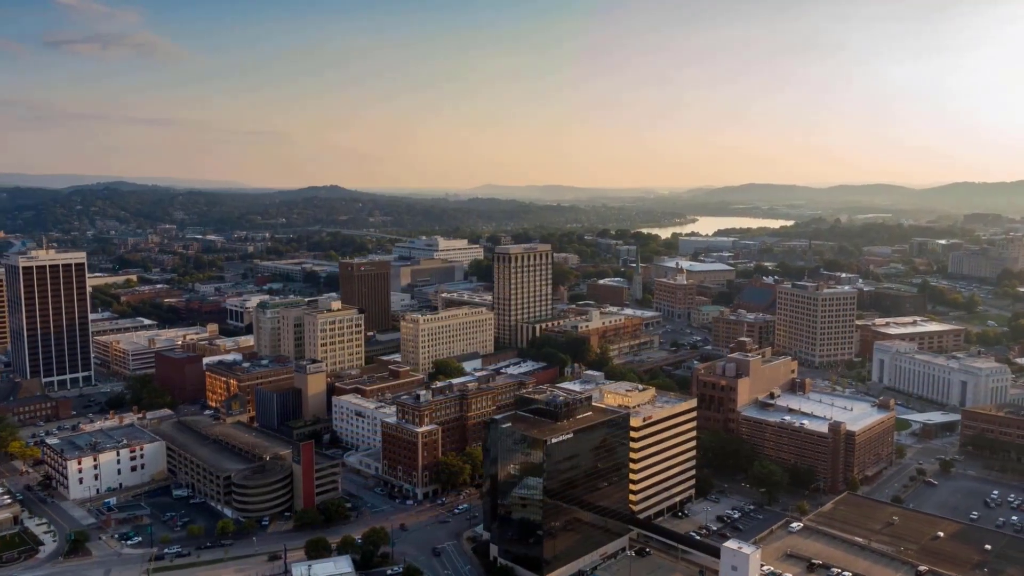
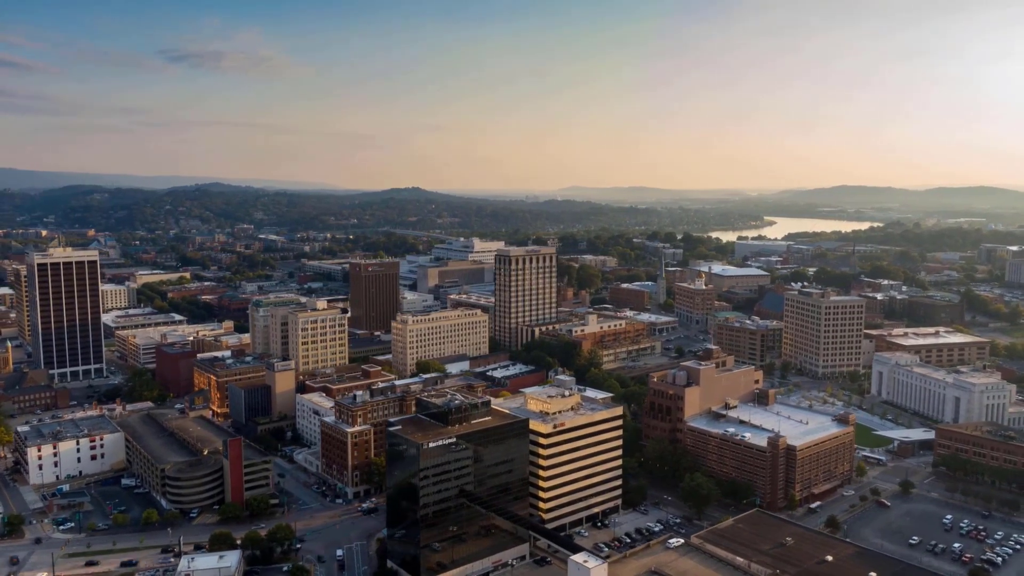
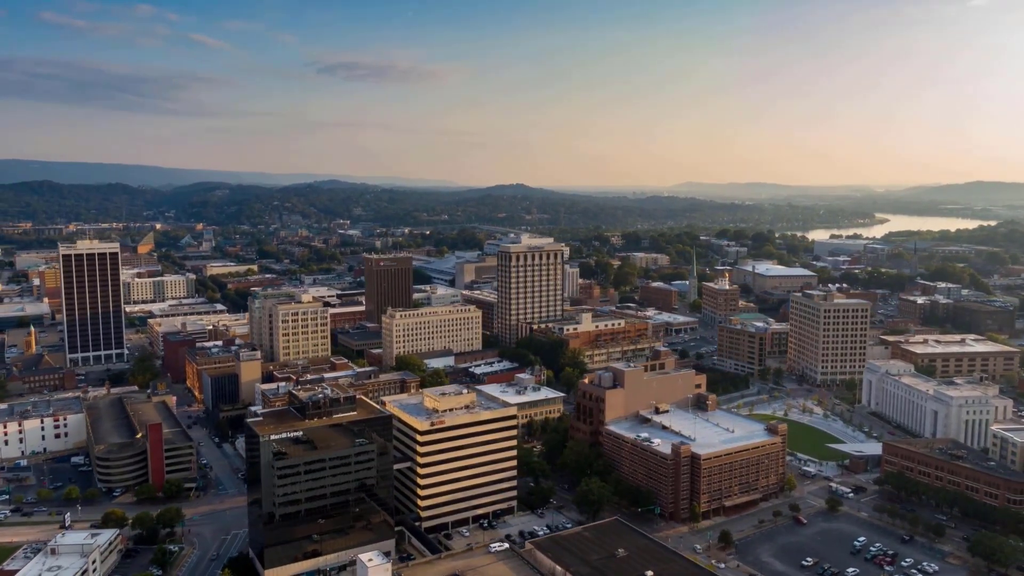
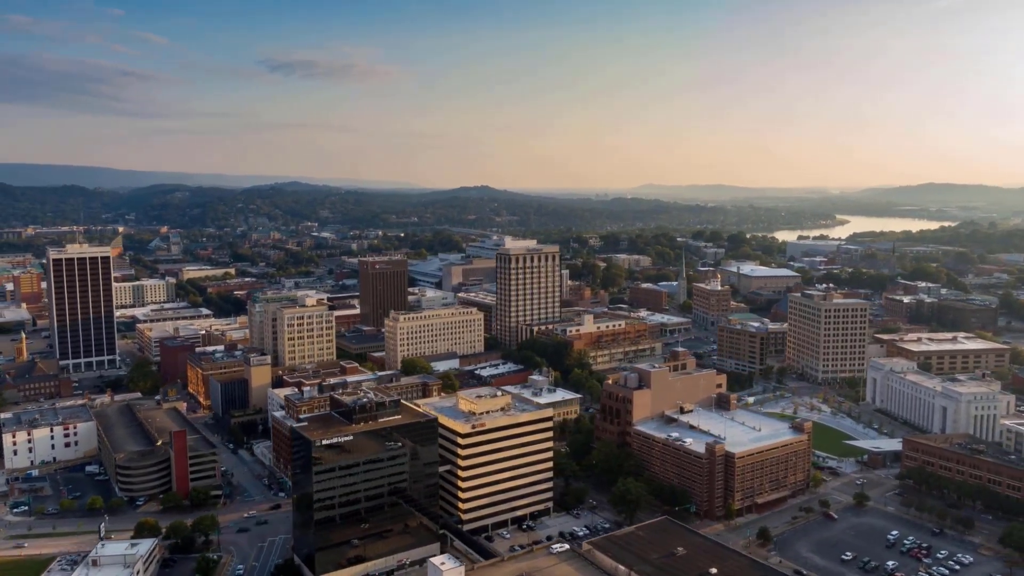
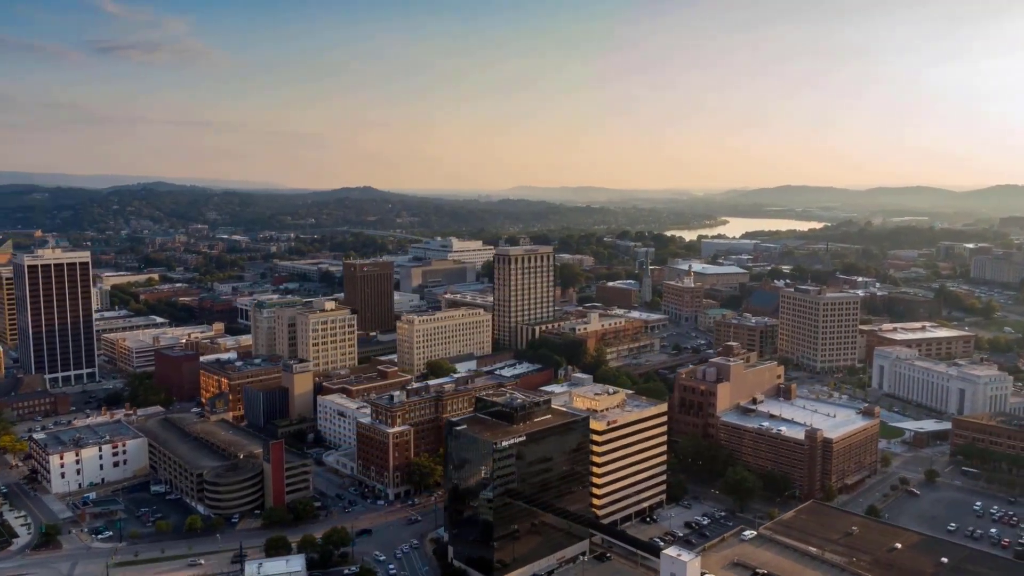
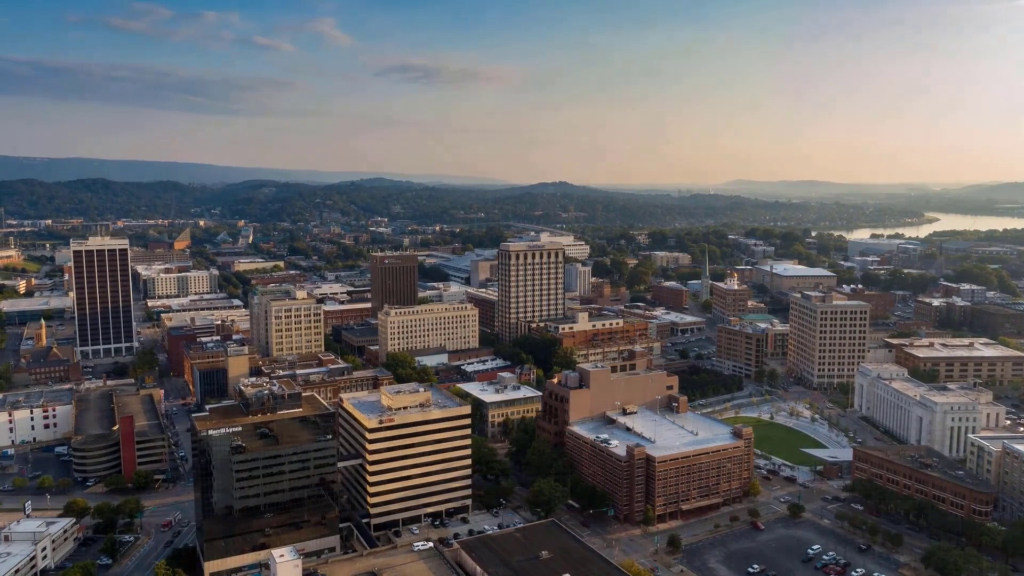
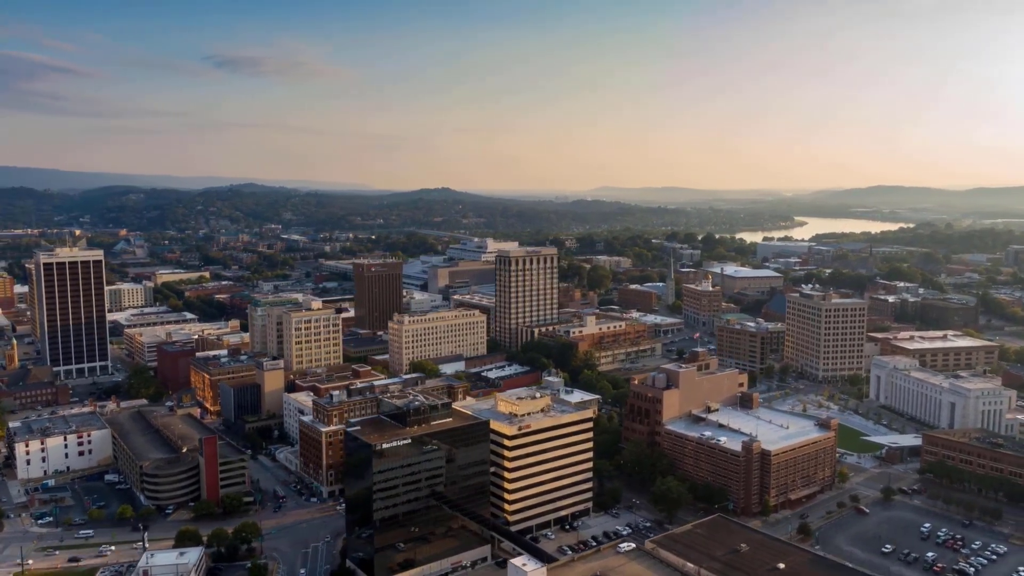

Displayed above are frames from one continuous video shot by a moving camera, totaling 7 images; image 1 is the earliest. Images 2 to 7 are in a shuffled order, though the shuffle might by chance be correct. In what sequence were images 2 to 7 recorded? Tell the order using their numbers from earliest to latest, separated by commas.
5, 2, 7, 4, 3, 6
